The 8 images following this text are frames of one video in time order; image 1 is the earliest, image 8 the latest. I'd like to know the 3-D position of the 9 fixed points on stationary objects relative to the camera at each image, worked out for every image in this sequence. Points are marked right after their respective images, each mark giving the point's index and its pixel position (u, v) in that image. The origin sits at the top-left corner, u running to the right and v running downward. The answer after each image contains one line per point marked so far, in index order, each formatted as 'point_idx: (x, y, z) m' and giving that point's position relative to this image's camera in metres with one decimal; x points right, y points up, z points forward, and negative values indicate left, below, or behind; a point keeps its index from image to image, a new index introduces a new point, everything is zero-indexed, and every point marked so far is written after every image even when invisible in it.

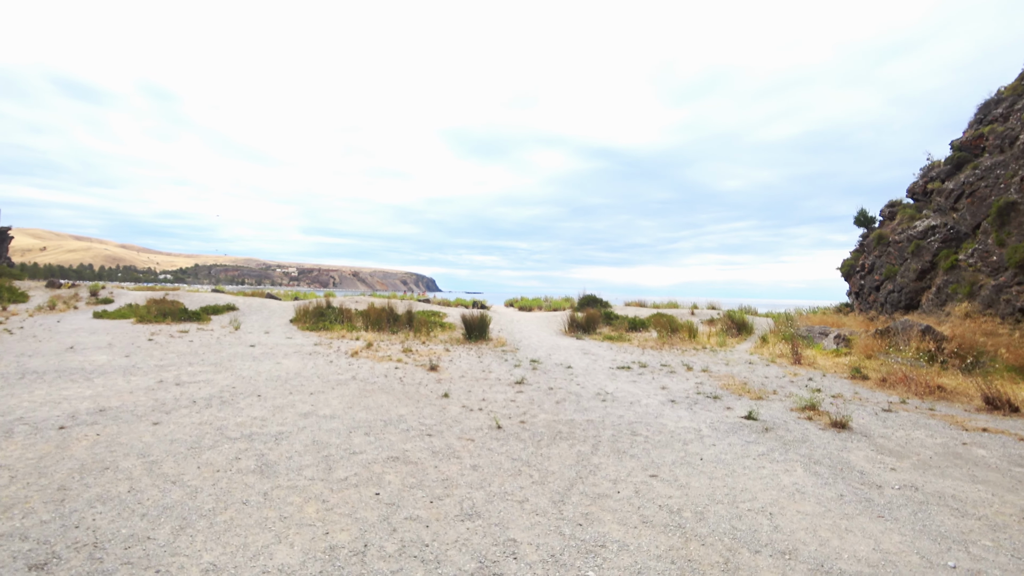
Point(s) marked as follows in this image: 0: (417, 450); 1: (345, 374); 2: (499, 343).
0: (-0.9, -1.6, +5.6) m
1: (-2.9, -1.5, +9.8) m
2: (-0.3, -1.5, +15.4) m
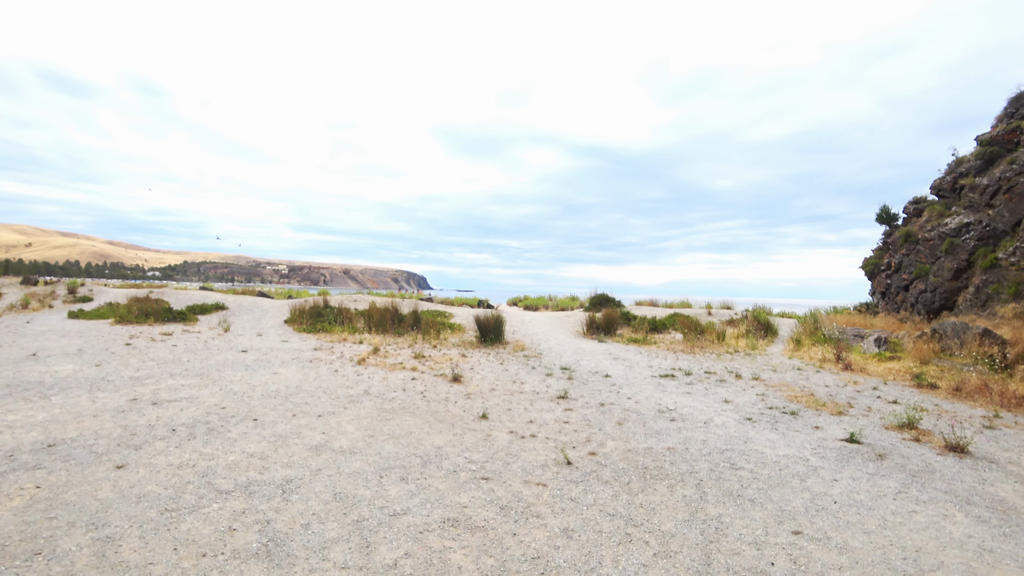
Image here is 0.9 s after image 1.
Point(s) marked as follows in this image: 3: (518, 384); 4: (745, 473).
0: (-0.2, -1.6, +4.1) m
1: (-2.2, -1.4, +8.3) m
2: (+0.2, -1.4, +13.9) m
3: (+0.1, -1.6, +9.4) m
4: (+2.4, -1.9, +5.8) m
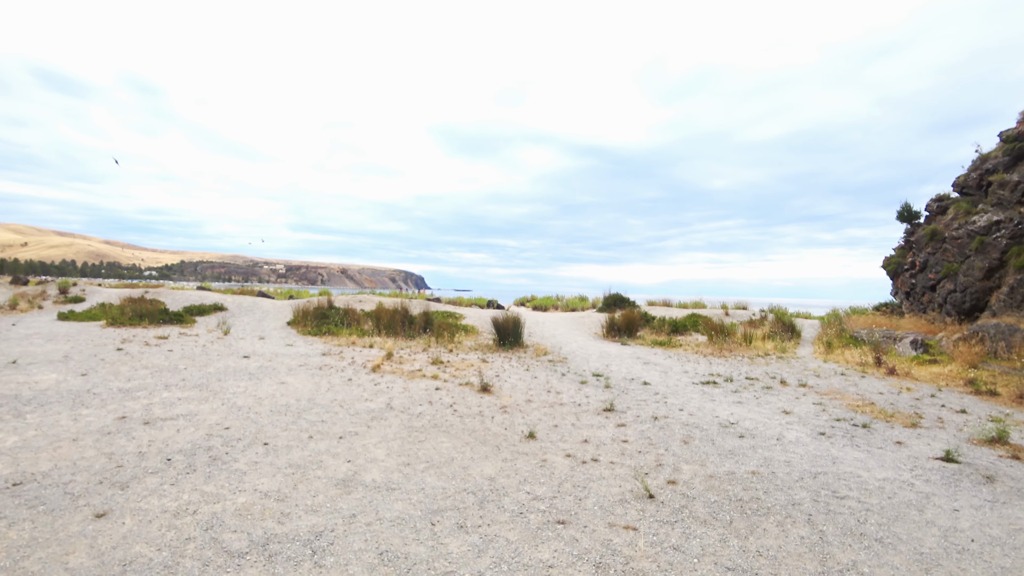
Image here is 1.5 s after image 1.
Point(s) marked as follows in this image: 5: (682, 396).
0: (+0.3, -1.6, +3.2) m
1: (-1.7, -1.4, +7.3) m
2: (+0.7, -1.4, +13.0) m
3: (+0.6, -1.6, +8.4) m
4: (+2.9, -1.9, +4.9) m
5: (+2.7, -1.7, +9.1) m
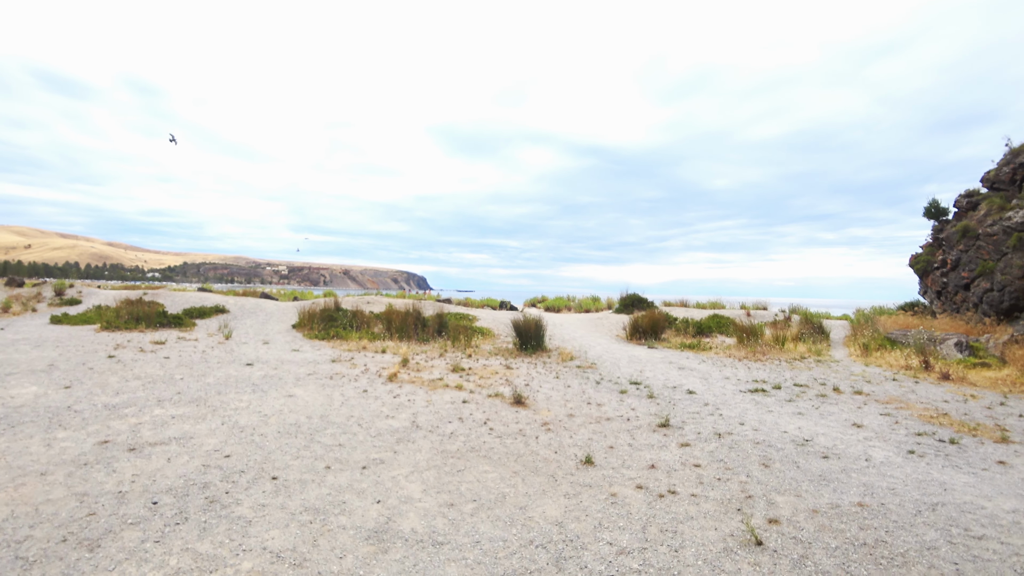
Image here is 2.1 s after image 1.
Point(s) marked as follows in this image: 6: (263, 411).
0: (+0.8, -1.5, +2.3) m
1: (-1.2, -1.4, +6.4) m
2: (+1.2, -1.4, +12.1) m
3: (+1.1, -1.6, +7.5) m
4: (+3.4, -1.8, +4.0) m
5: (+3.2, -1.7, +8.2) m
6: (-2.7, -1.4, +6.3) m
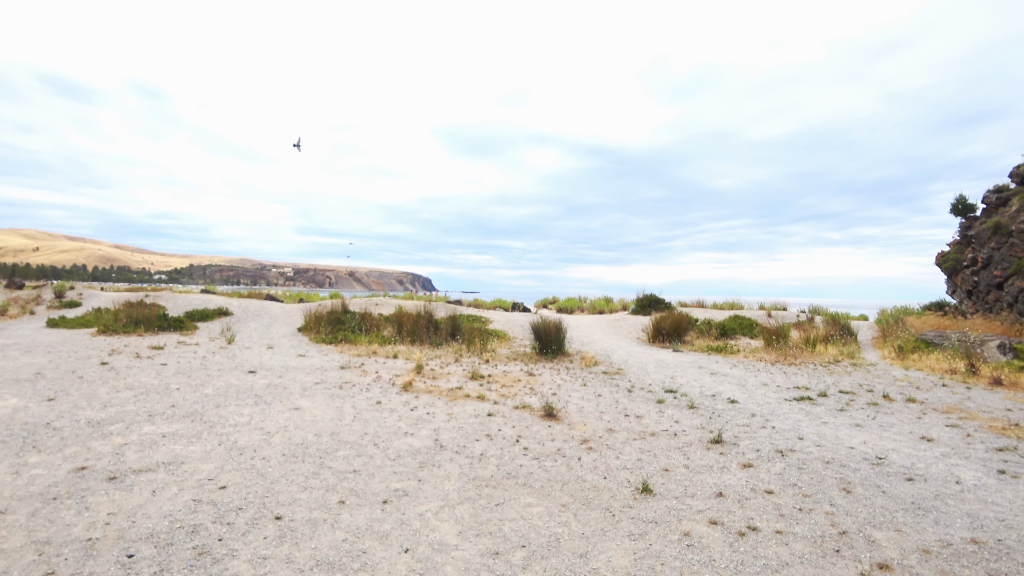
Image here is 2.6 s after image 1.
0: (+1.1, -1.5, +1.5) m
1: (-0.9, -1.4, +5.7) m
2: (+1.5, -1.4, +11.3) m
3: (+1.5, -1.6, +6.8) m
4: (+3.7, -1.8, +3.2) m
5: (+3.5, -1.7, +7.4) m
6: (-2.4, -1.4, +5.6) m
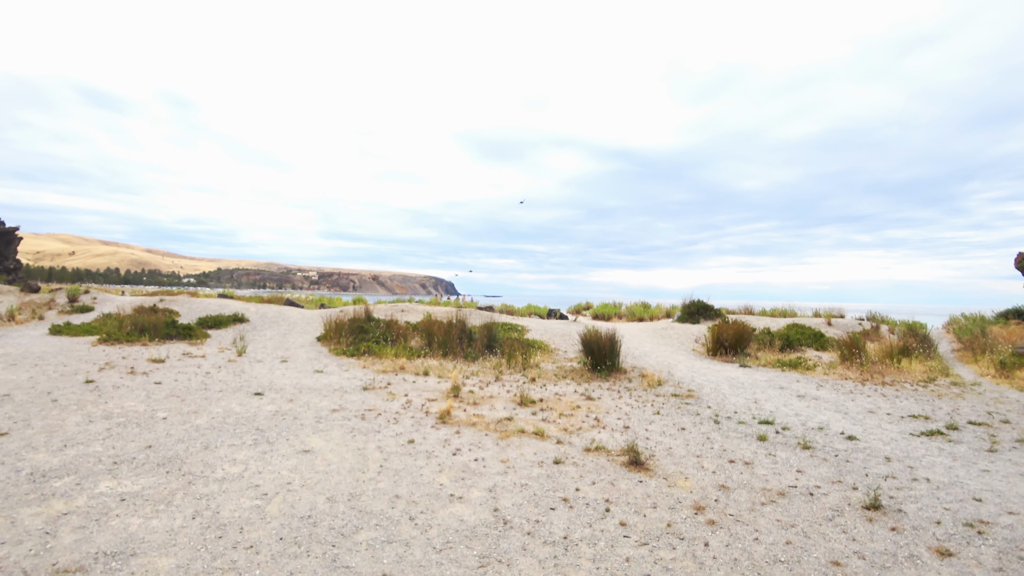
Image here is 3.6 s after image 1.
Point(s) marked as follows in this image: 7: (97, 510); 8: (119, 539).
0: (+1.5, -1.6, -0.1) m
1: (-0.3, -1.5, +4.1) m
2: (+2.4, -1.5, +9.7) m
3: (+2.1, -1.6, +5.1) m
4: (+4.2, -1.9, +1.5) m
5: (+4.2, -1.8, +5.7) m
6: (-1.8, -1.4, +4.1) m
7: (-2.6, -1.4, +3.7) m
8: (-2.2, -1.4, +3.3) m
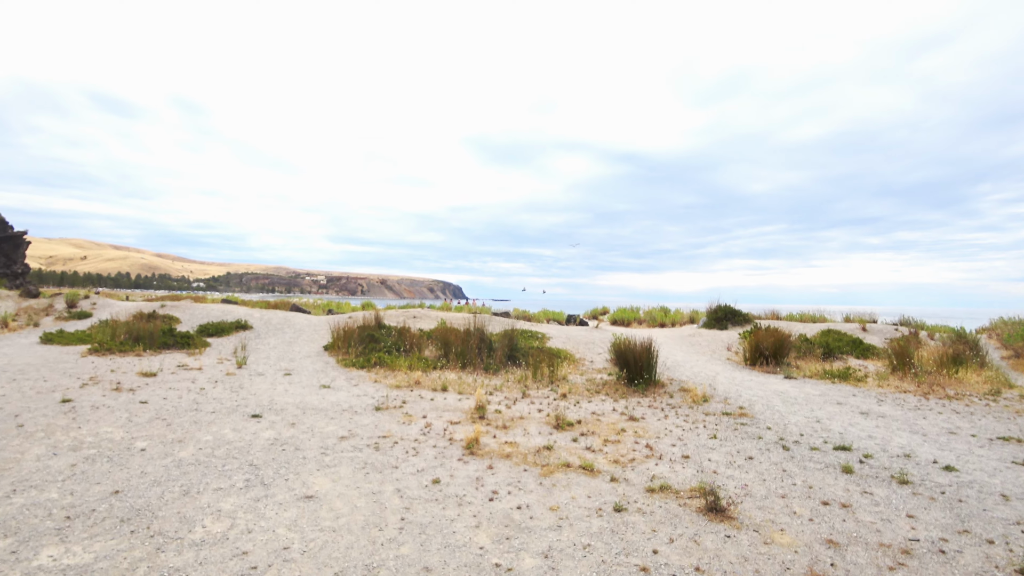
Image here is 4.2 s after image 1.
0: (+1.8, -1.6, -1.1) m
1: (+0.1, -1.5, +3.2) m
2: (+2.8, -1.6, +8.7) m
3: (+2.5, -1.7, +4.1) m
4: (+4.6, -1.9, +0.5) m
5: (+4.6, -1.8, +4.7) m
6: (-1.4, -1.5, +3.2) m
7: (-2.3, -1.4, +2.7) m
8: (-1.9, -1.4, +2.3) m
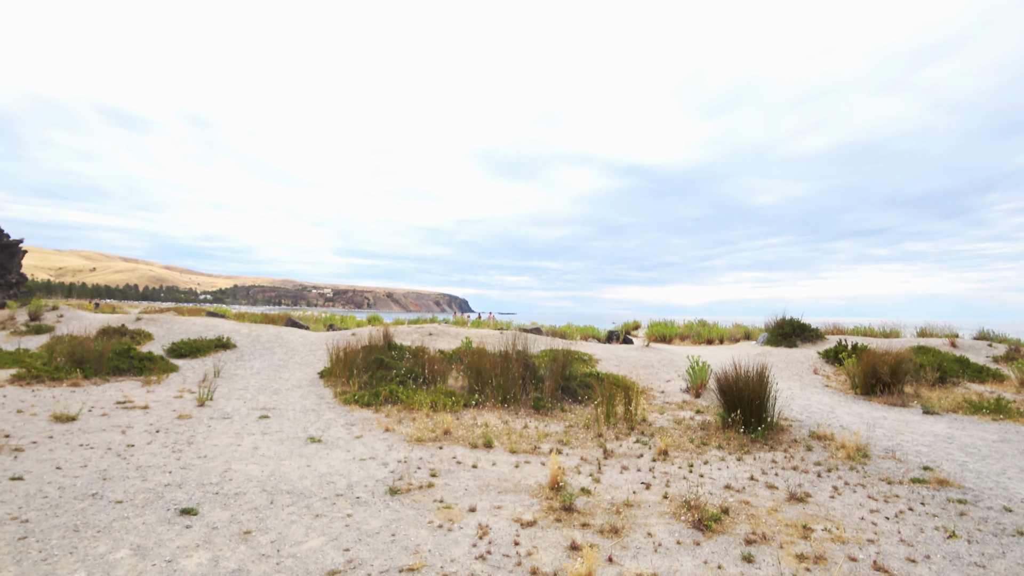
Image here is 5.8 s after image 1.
0: (+2.5, -1.4, -3.7) m
1: (+0.8, -1.5, +0.6) m
2: (+3.5, -1.6, +6.0) m
3: (+3.2, -1.6, +1.5) m
4: (+5.2, -1.7, -2.2) m
5: (+5.3, -1.8, +2.0) m
6: (-0.7, -1.4, +0.6) m
7: (-1.6, -1.4, +0.1) m
8: (-1.2, -1.4, -0.3) m
